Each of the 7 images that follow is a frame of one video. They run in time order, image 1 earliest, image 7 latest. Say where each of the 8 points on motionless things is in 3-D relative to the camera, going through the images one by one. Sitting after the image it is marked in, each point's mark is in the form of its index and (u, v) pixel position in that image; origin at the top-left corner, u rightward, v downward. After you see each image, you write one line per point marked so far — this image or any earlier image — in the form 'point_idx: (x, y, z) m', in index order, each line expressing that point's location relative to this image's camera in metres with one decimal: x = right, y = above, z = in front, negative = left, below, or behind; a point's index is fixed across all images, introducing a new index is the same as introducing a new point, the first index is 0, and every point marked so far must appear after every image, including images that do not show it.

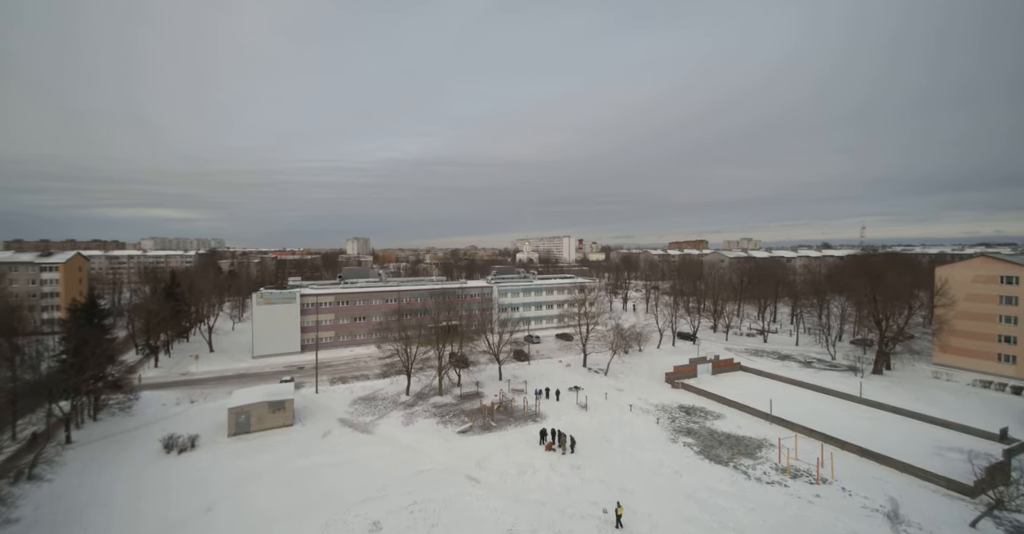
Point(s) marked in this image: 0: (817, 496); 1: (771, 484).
0: (+12.1, -9.1, +18.9) m
1: (+10.8, -9.0, +19.9) m
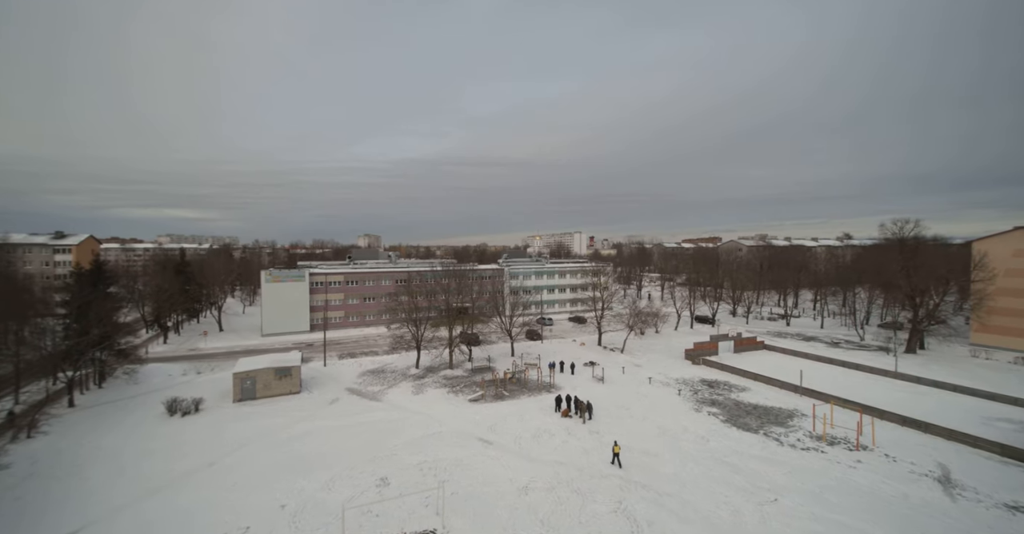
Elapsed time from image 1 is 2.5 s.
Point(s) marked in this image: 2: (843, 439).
0: (+12.7, -7.1, +17.5) m
1: (+11.4, -7.1, +18.5) m
2: (+13.4, -7.0, +19.3) m
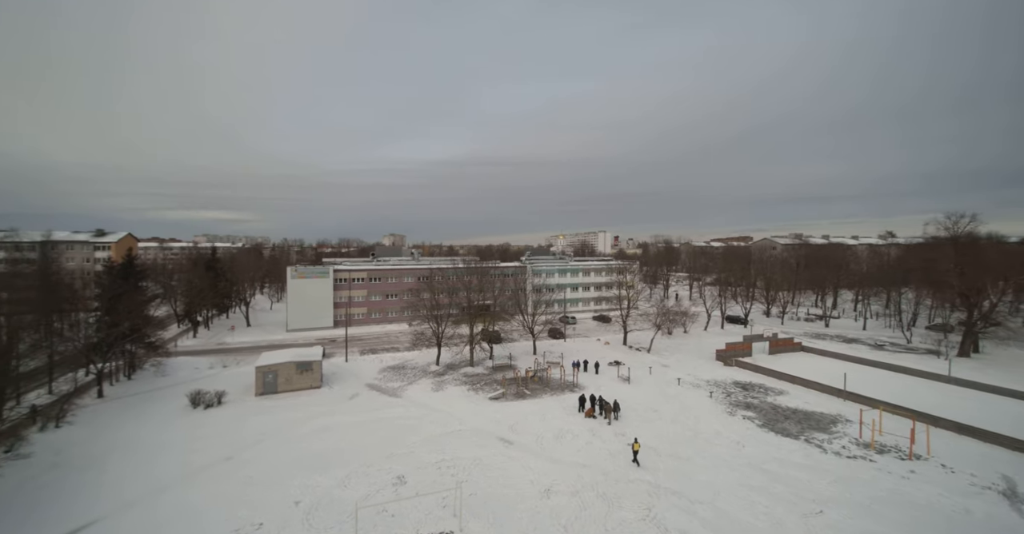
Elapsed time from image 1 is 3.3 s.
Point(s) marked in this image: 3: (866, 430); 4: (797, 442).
0: (+13.4, -6.9, +16.0) m
1: (+12.2, -6.8, +17.0) m
2: (+14.3, -6.7, +17.8) m
3: (+14.3, -6.6, +19.3) m
4: (+10.9, -6.7, +18.3) m
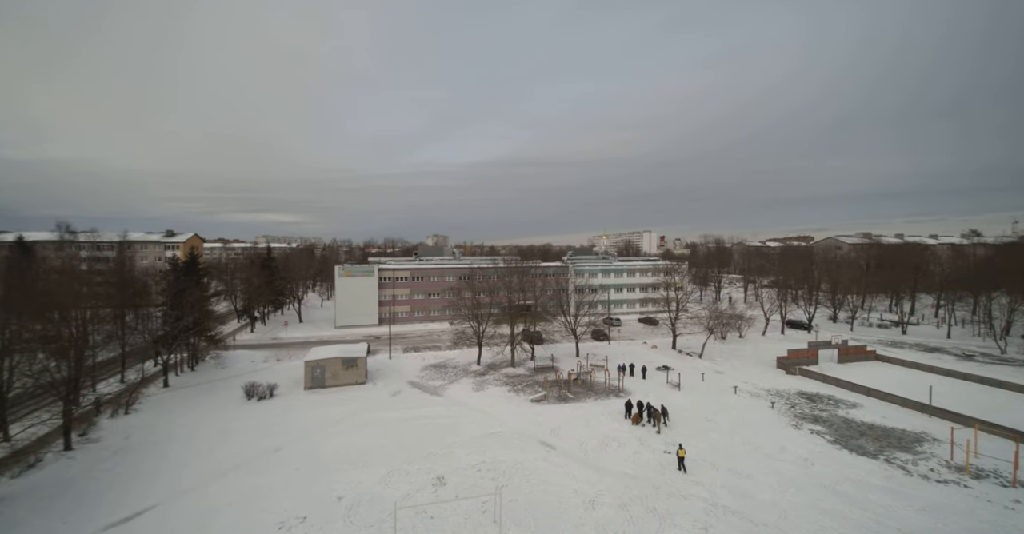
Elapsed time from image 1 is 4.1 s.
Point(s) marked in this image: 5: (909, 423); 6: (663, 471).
0: (+14.7, -6.9, +13.9) m
1: (+13.6, -6.8, +15.0) m
2: (+15.7, -6.7, +15.5) m
3: (+16.0, -6.6, +17.0) m
4: (+12.5, -6.7, +16.4) m
5: (+16.5, -6.5, +19.9) m
6: (+5.0, -6.8, +15.9) m
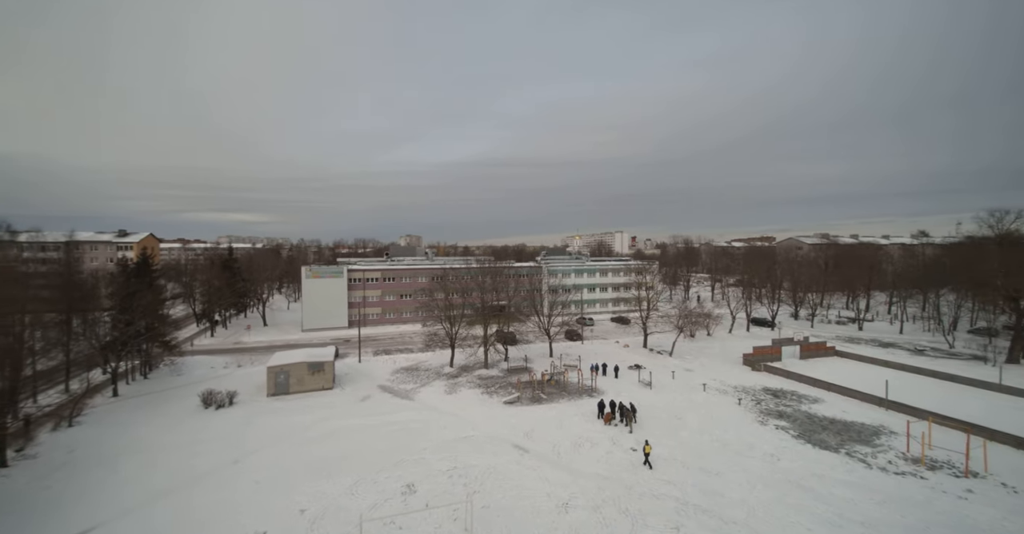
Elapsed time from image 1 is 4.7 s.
0: (+13.9, -6.9, +14.5) m
1: (+12.7, -6.8, +15.6) m
2: (+14.8, -6.7, +16.2) m
3: (+15.0, -6.6, +17.8) m
4: (+11.5, -6.7, +16.9) m
5: (+15.4, -6.4, +20.6) m
6: (+4.1, -6.8, +15.9) m
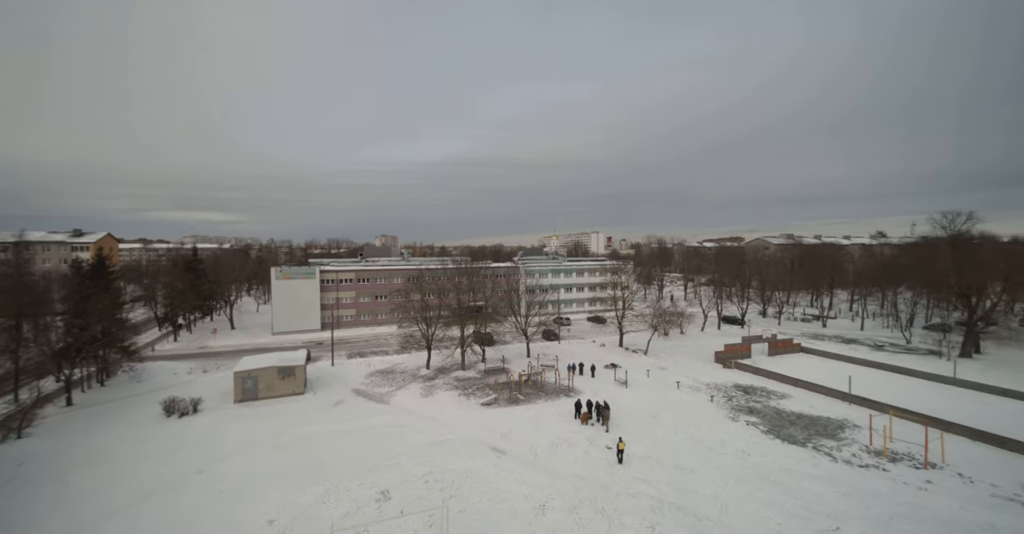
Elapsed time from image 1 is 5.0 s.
0: (+13.2, -6.8, +15.1) m
1: (+12.0, -6.8, +16.1) m
2: (+14.0, -6.7, +16.9) m
3: (+14.1, -6.6, +18.4) m
4: (+10.7, -6.7, +17.4) m
5: (+14.3, -6.4, +21.3) m
6: (+3.3, -6.8, +16.0) m
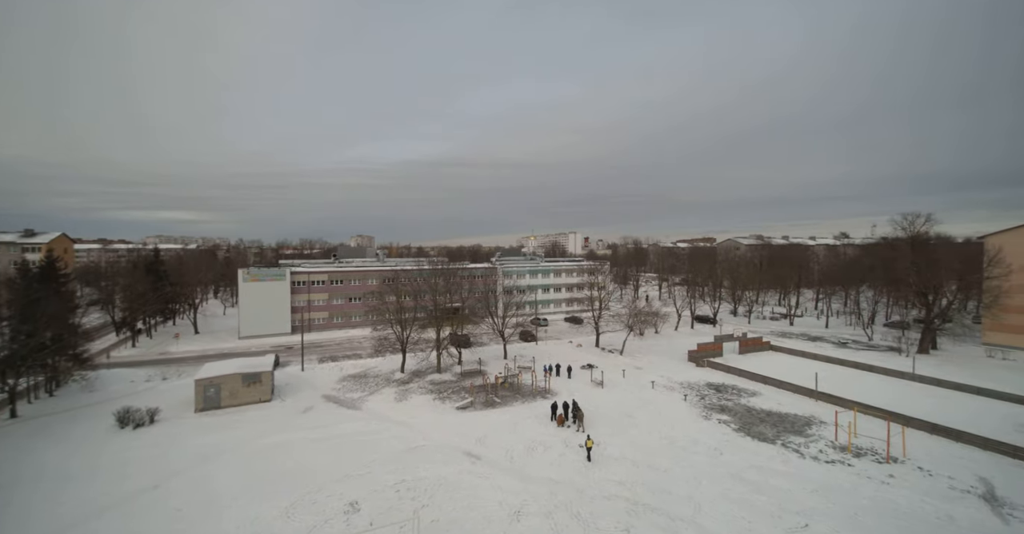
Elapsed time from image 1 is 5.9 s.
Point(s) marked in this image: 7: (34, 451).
0: (+12.4, -6.9, +15.6) m
1: (+11.1, -6.8, +16.5) m
2: (+13.1, -6.7, +17.4) m
3: (+13.1, -6.6, +18.9) m
4: (+9.7, -6.7, +17.7) m
5: (+13.2, -6.4, +21.8) m
6: (+2.5, -6.9, +16.0) m
7: (-18.6, -7.2, +18.6) m
